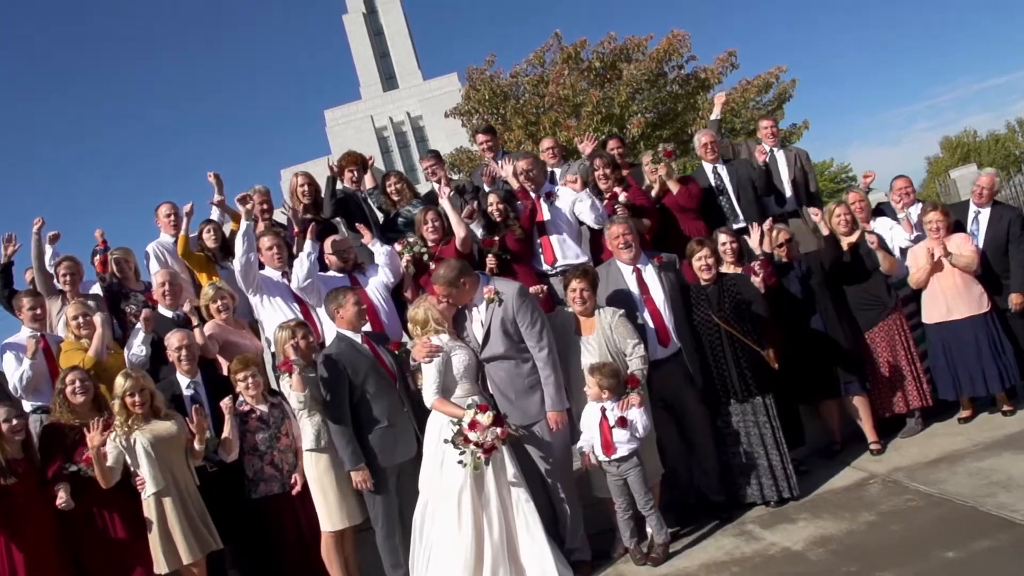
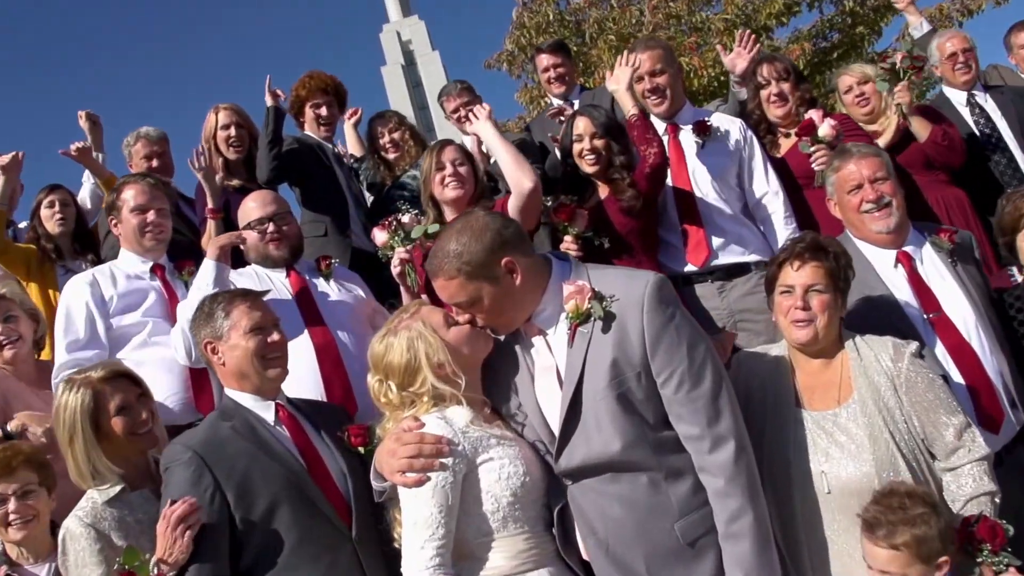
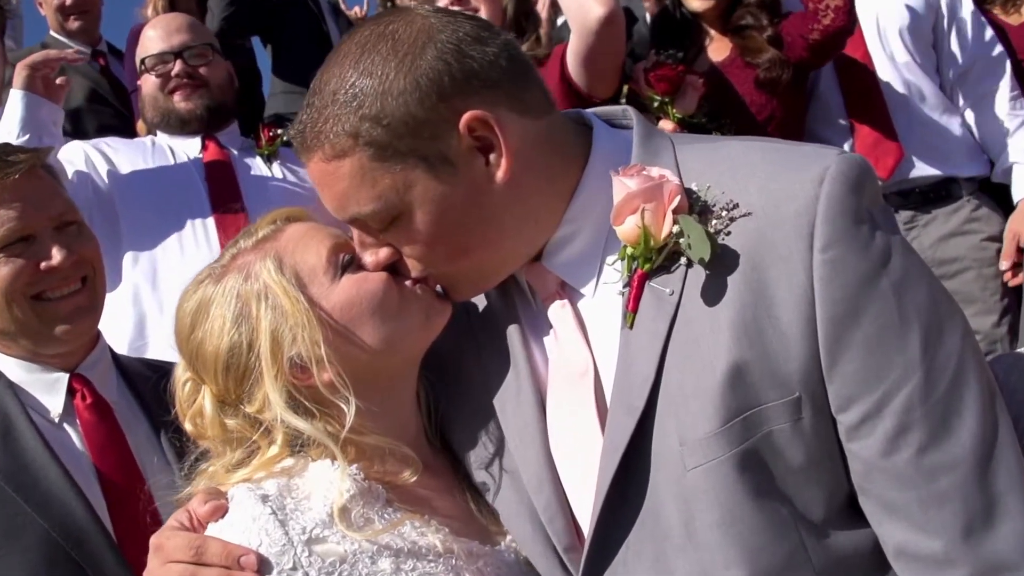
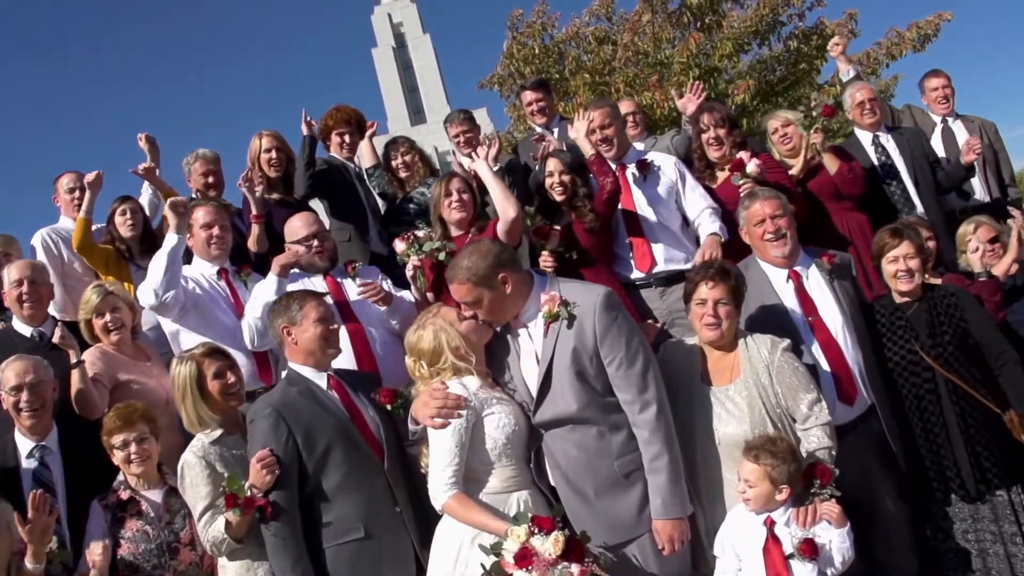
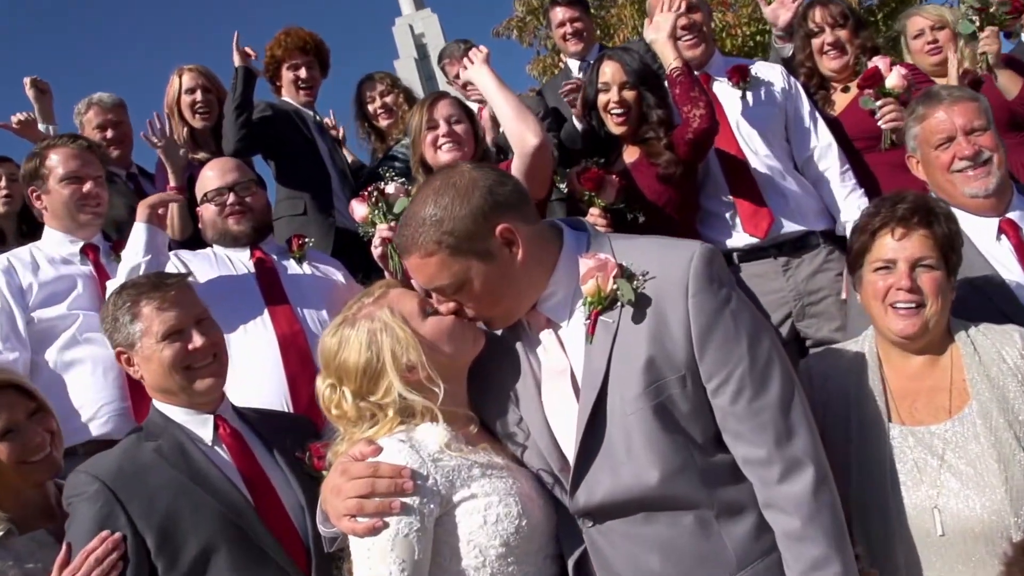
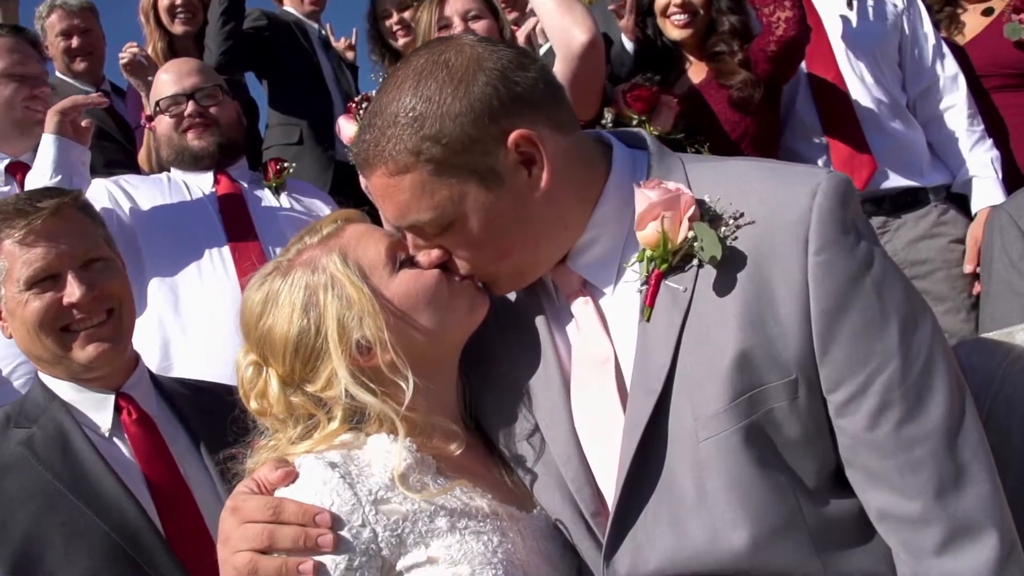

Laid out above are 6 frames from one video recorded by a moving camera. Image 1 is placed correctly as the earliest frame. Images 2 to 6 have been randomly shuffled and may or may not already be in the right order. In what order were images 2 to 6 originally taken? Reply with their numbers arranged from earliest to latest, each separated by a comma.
4, 2, 5, 6, 3
